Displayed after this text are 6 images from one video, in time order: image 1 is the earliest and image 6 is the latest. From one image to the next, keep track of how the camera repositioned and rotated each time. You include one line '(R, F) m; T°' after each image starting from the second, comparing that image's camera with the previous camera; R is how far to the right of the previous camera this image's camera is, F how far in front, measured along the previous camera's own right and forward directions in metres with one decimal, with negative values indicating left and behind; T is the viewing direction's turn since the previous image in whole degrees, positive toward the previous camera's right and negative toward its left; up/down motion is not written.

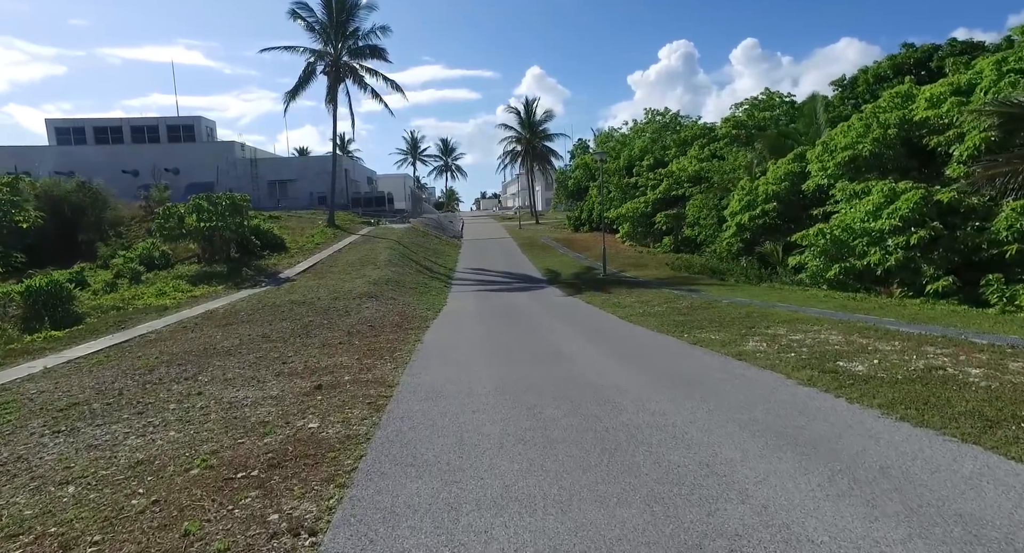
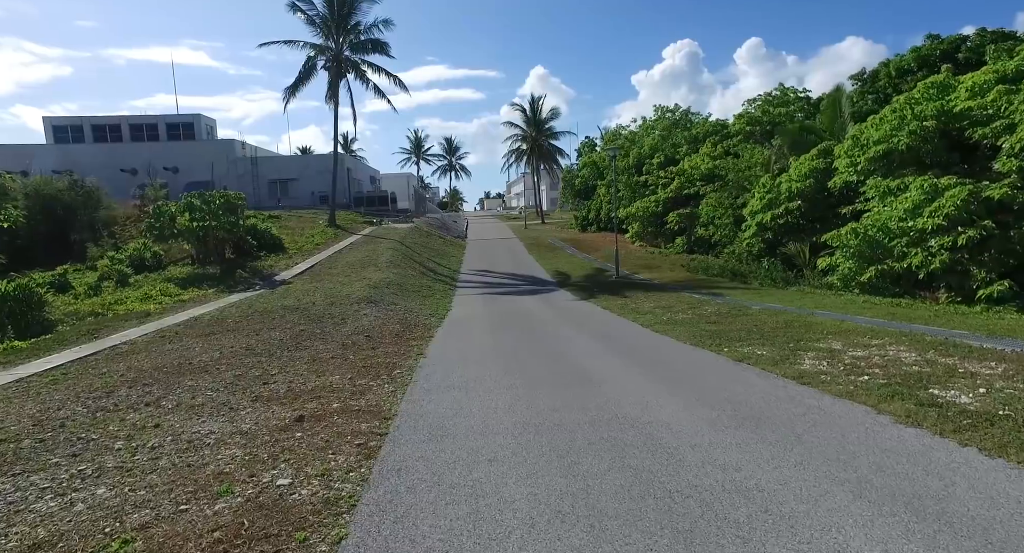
(-0.1, +1.2) m; 0°
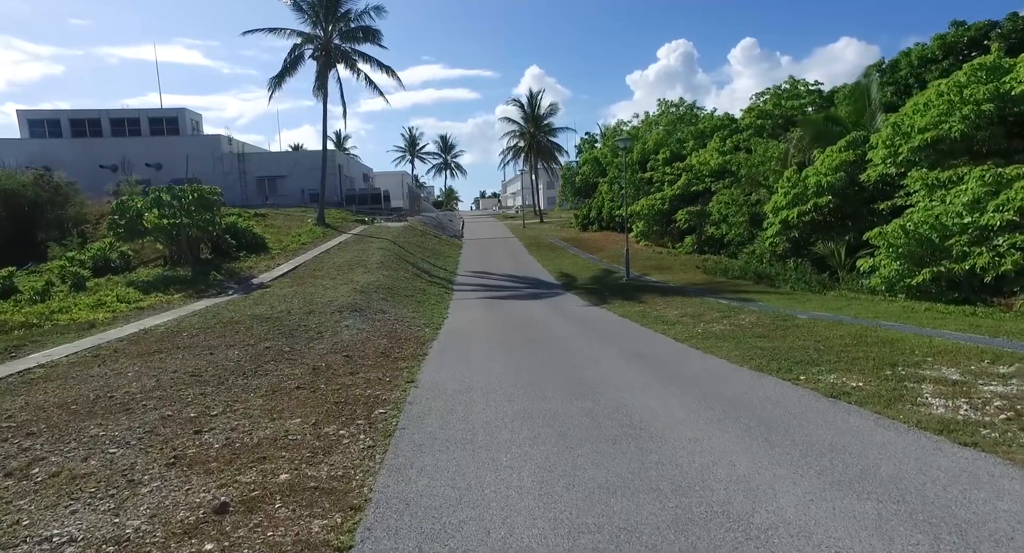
(-0.2, +2.0) m; 0°
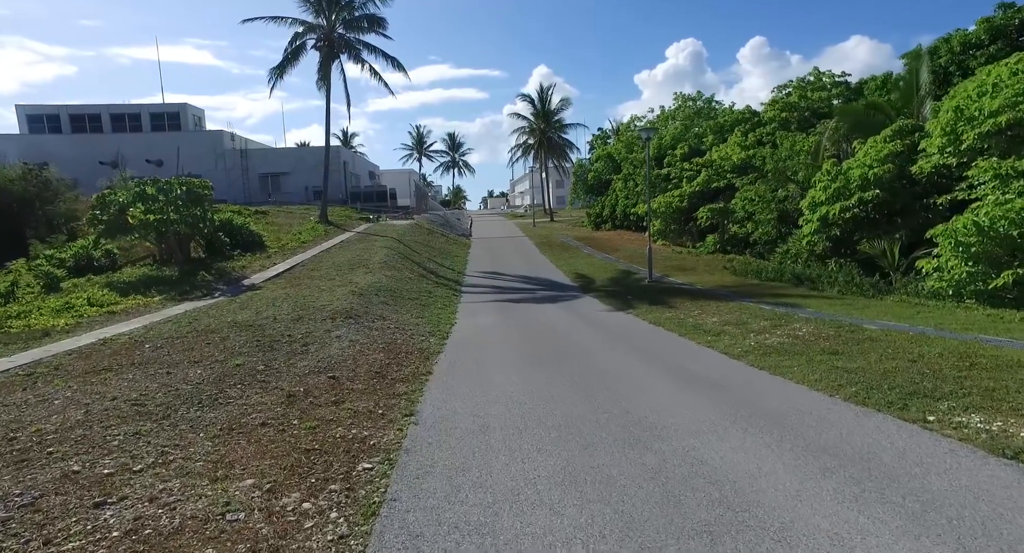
(-0.2, +1.7) m; -1°
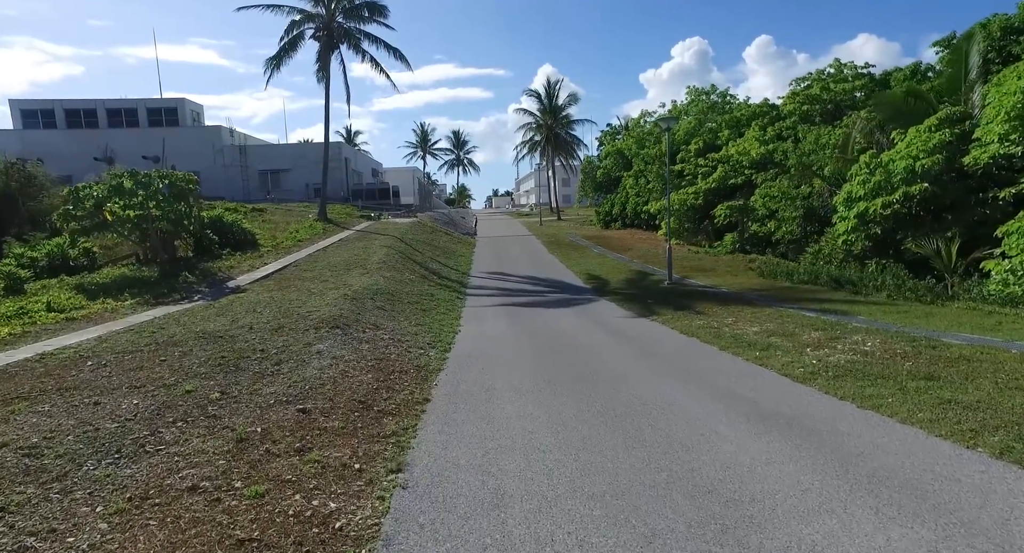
(-0.1, +1.6) m; 0°
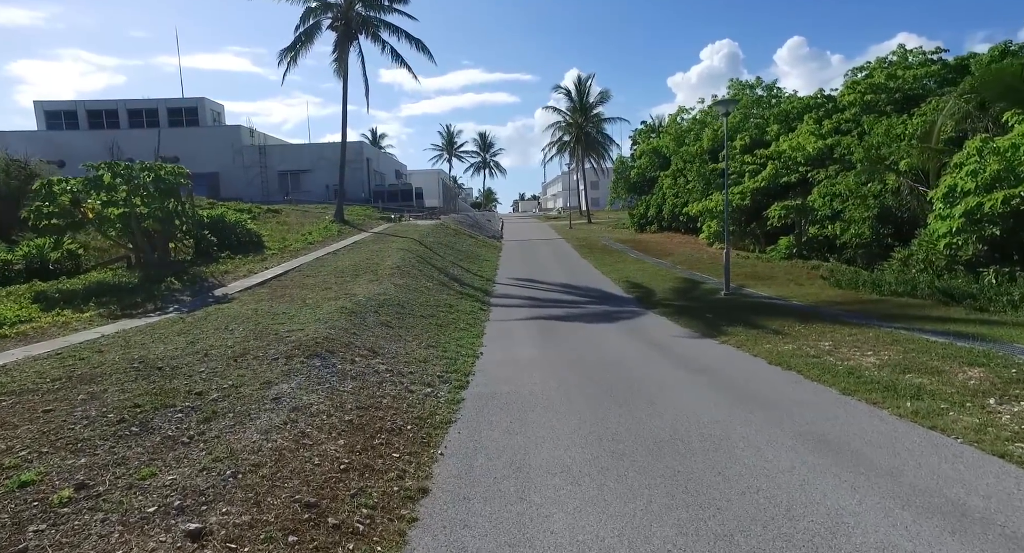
(-0.1, +2.7) m; -2°
